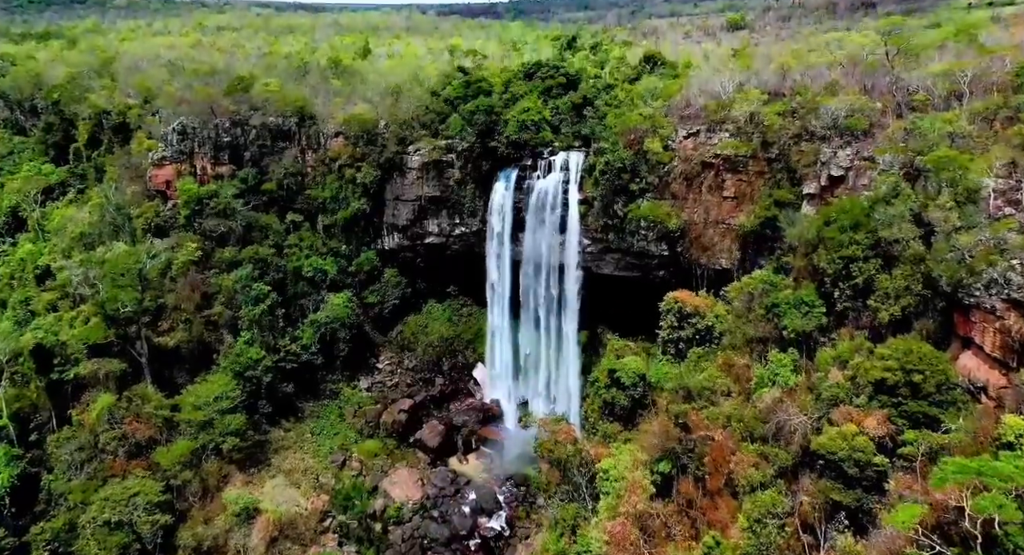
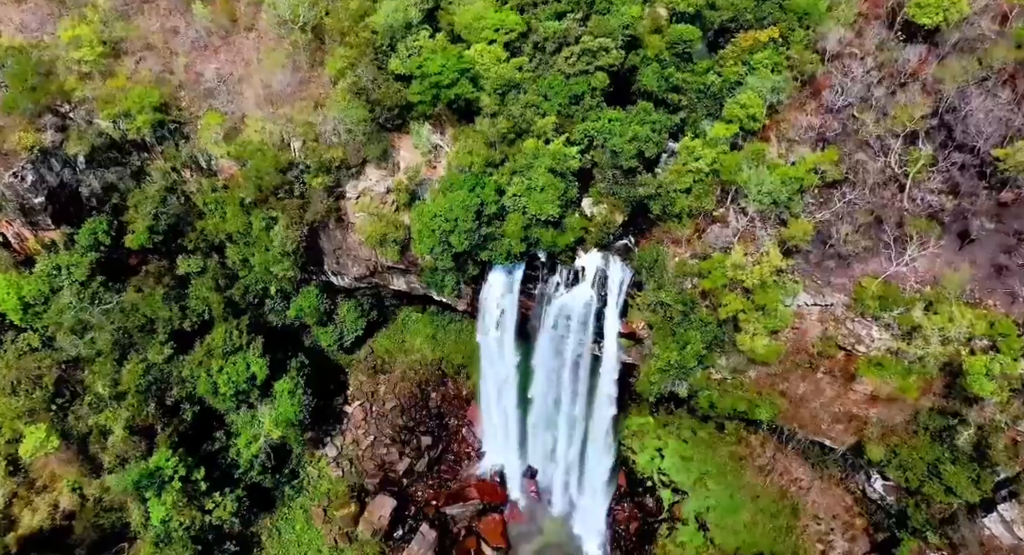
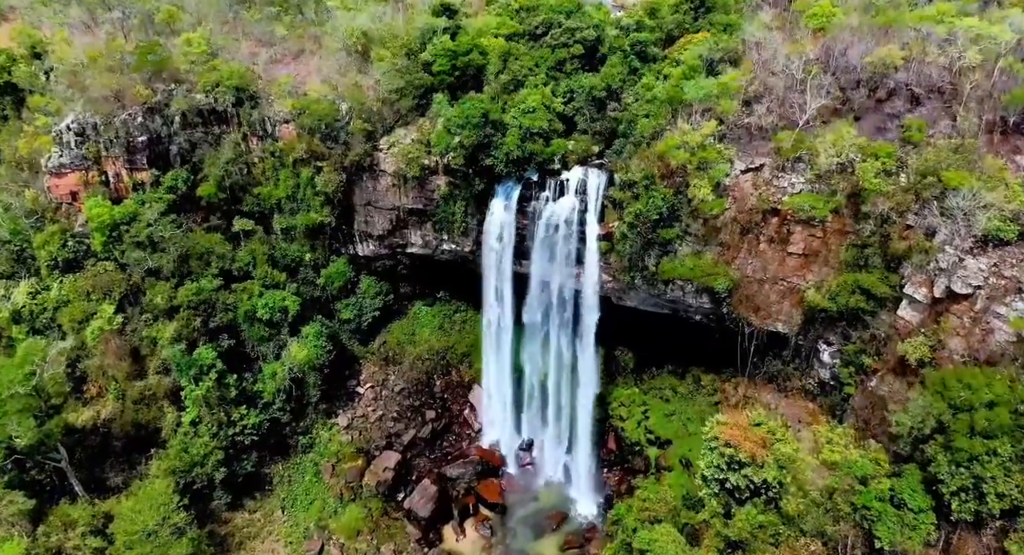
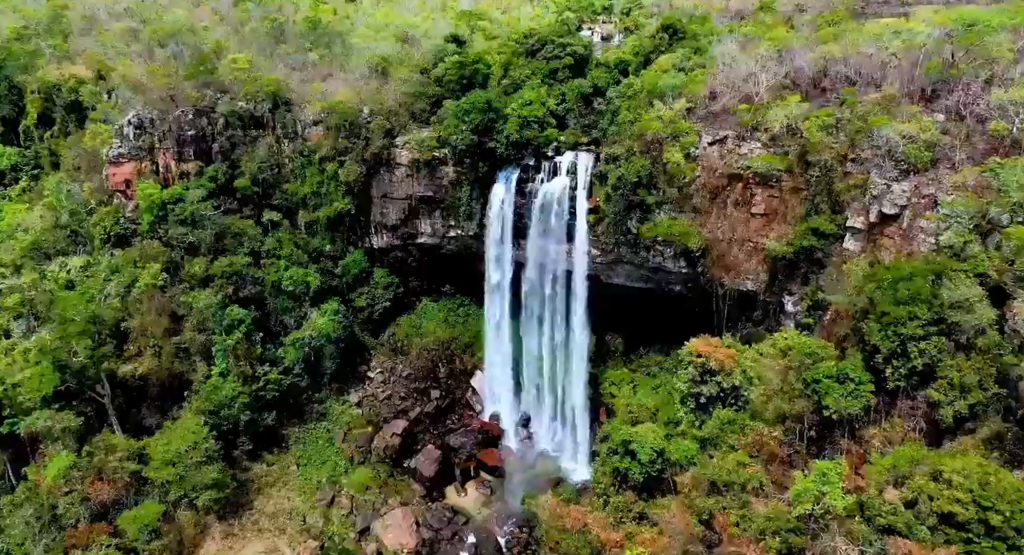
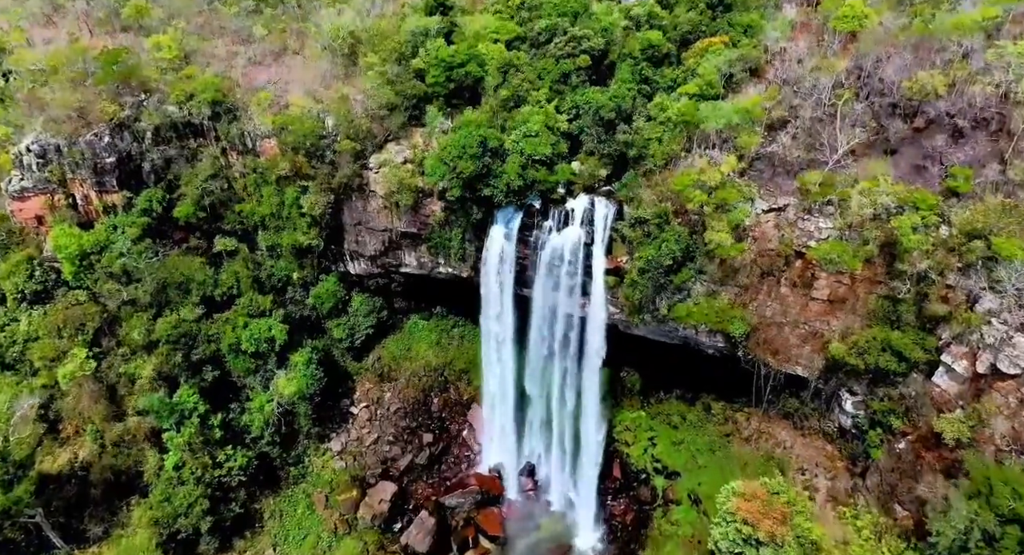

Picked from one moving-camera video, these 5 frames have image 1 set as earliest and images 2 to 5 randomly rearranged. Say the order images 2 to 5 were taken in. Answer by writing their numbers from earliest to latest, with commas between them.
4, 3, 5, 2
